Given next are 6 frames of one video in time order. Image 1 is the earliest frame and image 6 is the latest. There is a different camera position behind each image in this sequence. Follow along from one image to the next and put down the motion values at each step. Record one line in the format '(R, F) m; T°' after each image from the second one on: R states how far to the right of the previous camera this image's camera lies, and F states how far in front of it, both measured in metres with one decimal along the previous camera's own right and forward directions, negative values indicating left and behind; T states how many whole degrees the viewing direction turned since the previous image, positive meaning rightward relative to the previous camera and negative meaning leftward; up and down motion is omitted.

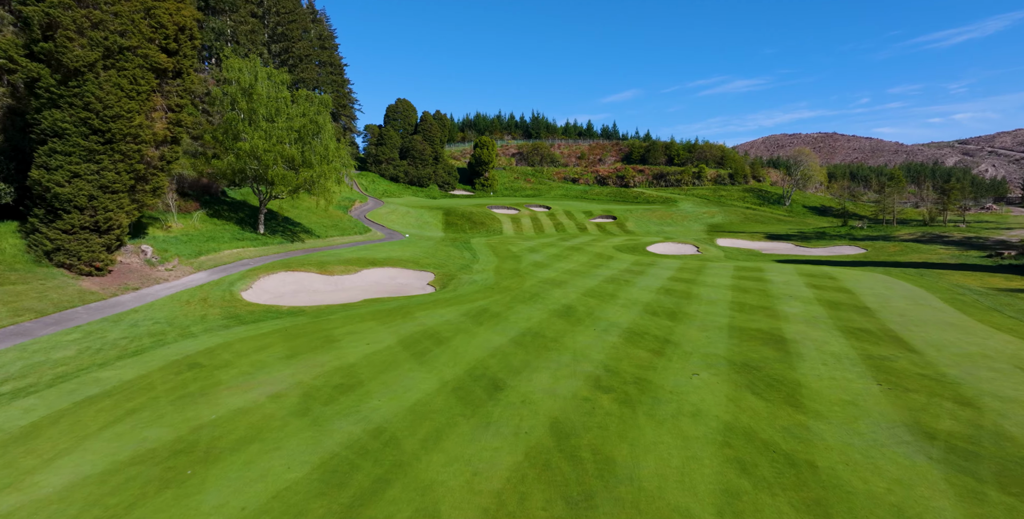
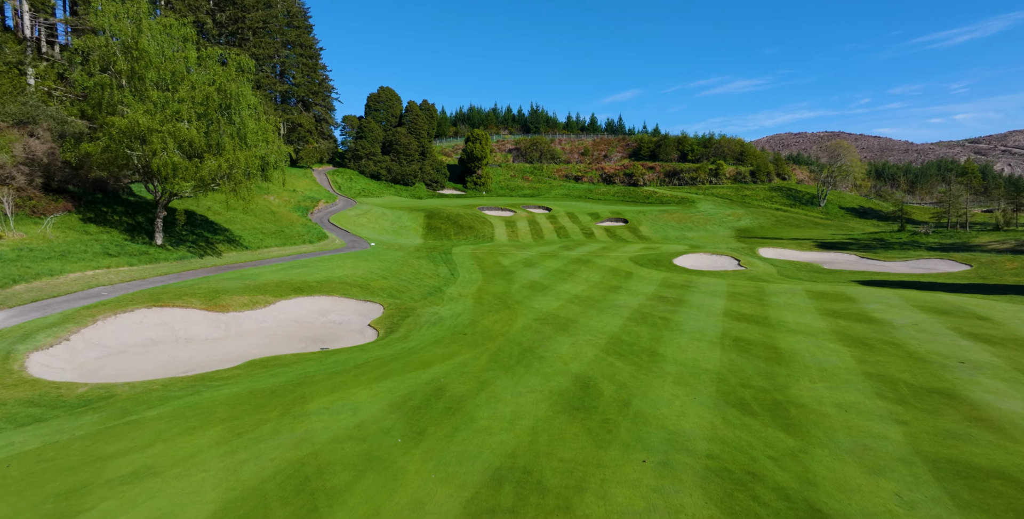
(+0.6, +9.4) m; 0°
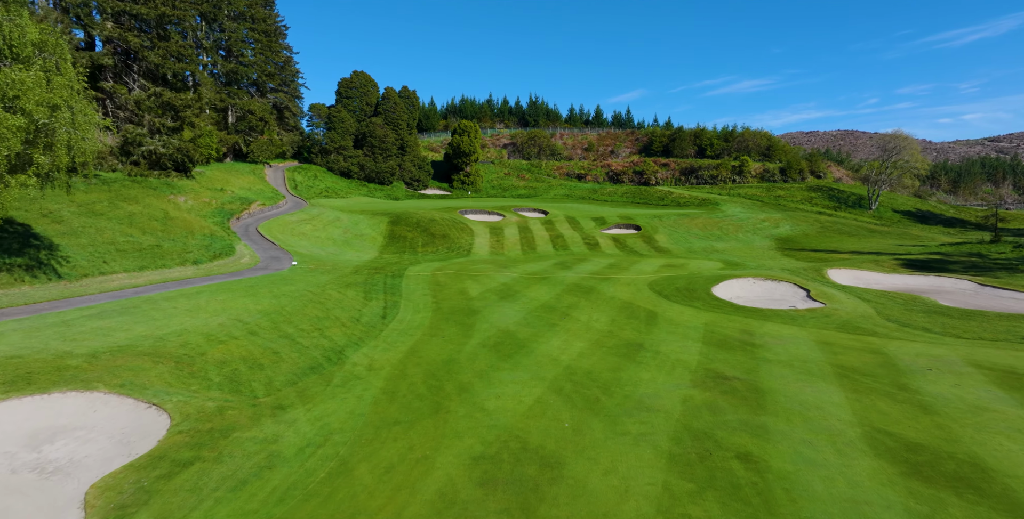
(+1.7, +10.9) m; -1°
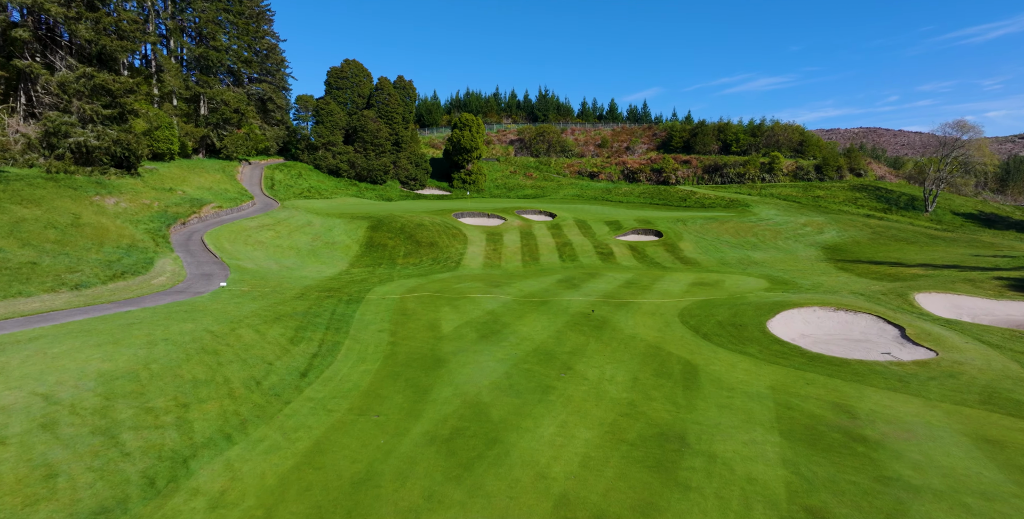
(+1.0, +6.7) m; -1°
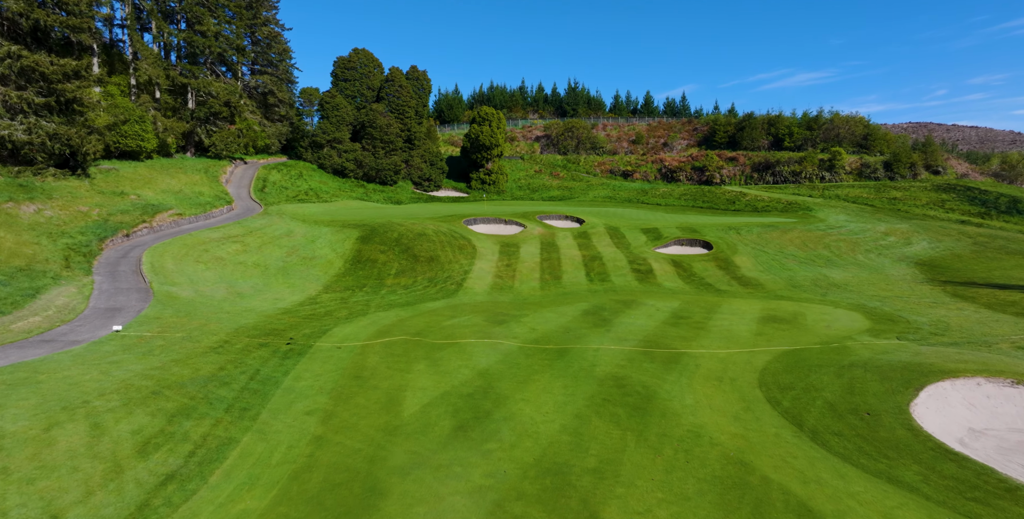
(+0.9, +7.0) m; -3°
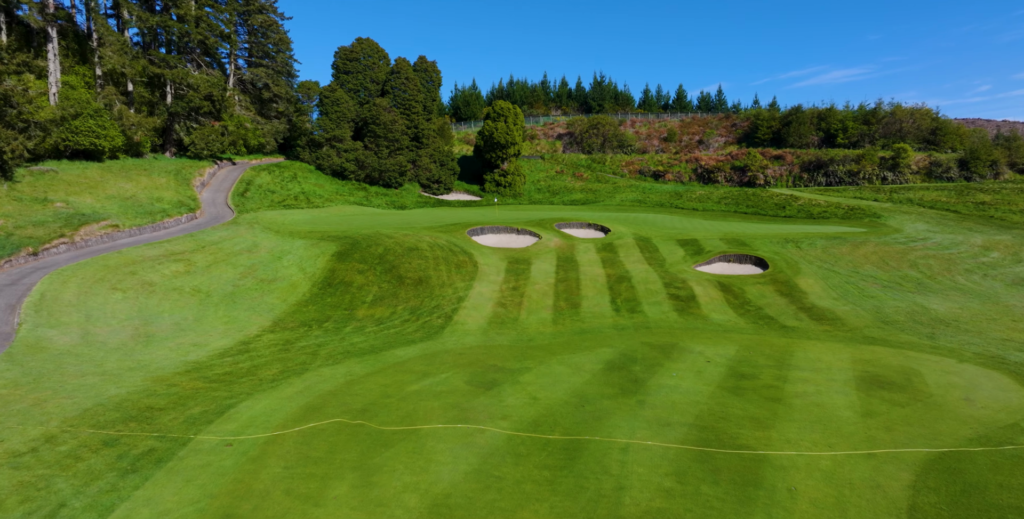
(+1.0, +6.4) m; -3°
